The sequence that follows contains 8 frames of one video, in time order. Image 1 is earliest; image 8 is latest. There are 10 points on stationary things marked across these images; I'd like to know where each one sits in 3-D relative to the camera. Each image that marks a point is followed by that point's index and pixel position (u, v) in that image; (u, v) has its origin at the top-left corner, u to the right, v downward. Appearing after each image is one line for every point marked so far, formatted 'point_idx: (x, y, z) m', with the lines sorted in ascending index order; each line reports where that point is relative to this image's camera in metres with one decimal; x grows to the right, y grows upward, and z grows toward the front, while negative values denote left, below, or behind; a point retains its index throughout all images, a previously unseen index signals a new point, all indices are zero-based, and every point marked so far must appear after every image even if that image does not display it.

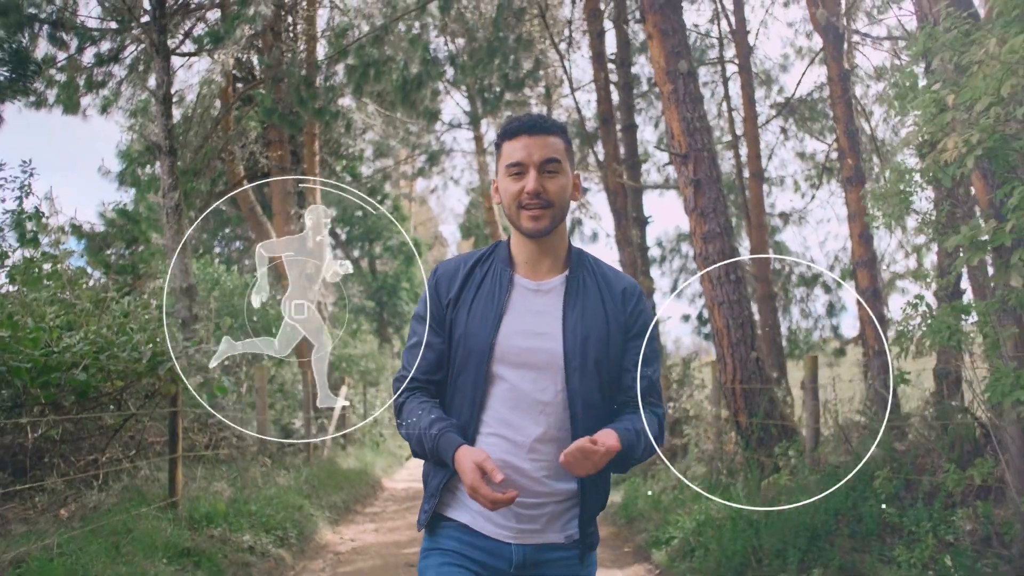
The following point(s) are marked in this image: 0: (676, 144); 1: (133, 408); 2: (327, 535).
0: (+1.5, +1.3, +8.8) m
1: (-2.7, -0.9, +7.0) m
2: (-1.6, -2.1, +8.5) m
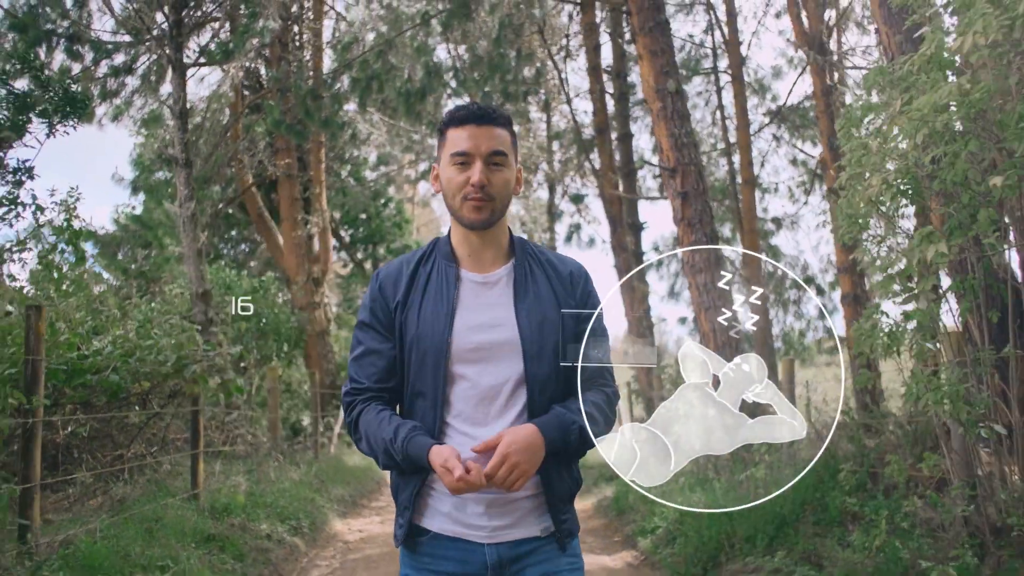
0: (+1.5, +1.3, +9.3) m
1: (-2.8, -0.9, +7.5) m
2: (-1.6, -2.2, +9.0) m
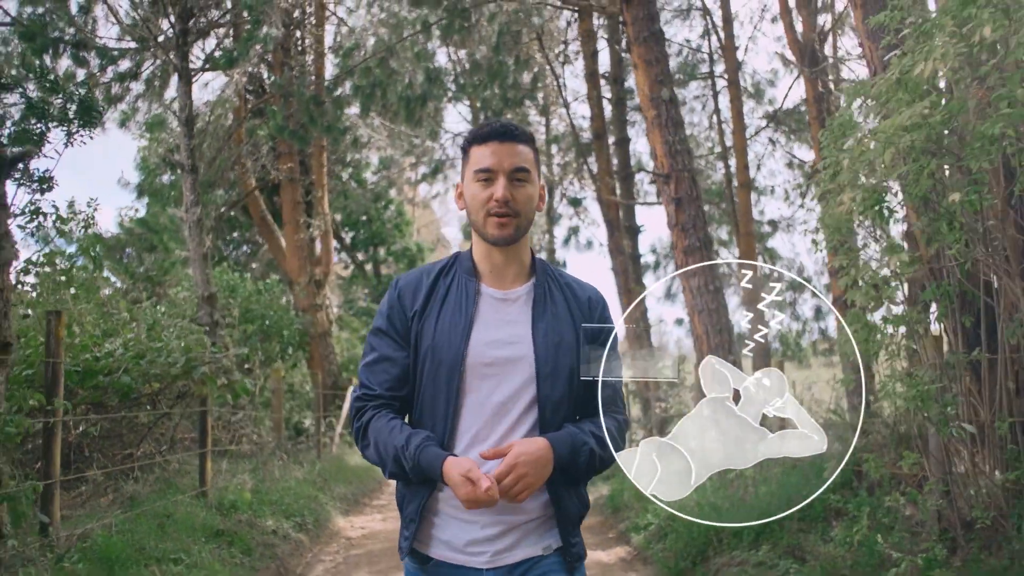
0: (+1.4, +1.2, +9.6) m
1: (-2.8, -1.0, +7.8) m
2: (-1.6, -2.2, +9.3) m
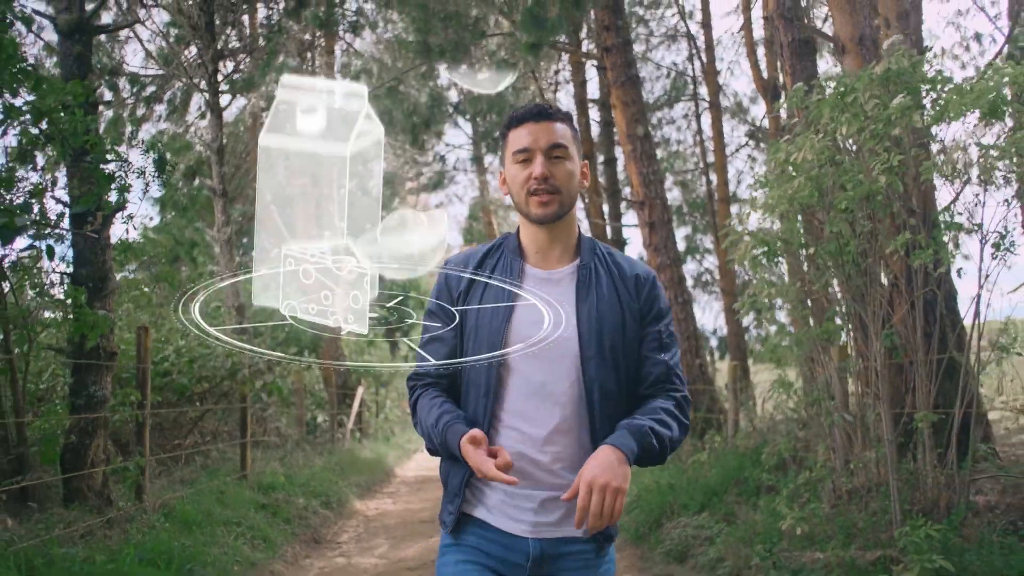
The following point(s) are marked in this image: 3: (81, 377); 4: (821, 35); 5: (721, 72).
0: (+1.4, +1.1, +10.9) m
1: (-2.8, -1.1, +9.1) m
2: (-1.7, -2.4, +10.6) m
3: (-2.7, -0.6, +6.0) m
4: (+2.4, +2.0, +7.6) m
5: (+4.2, +4.3, +19.4) m
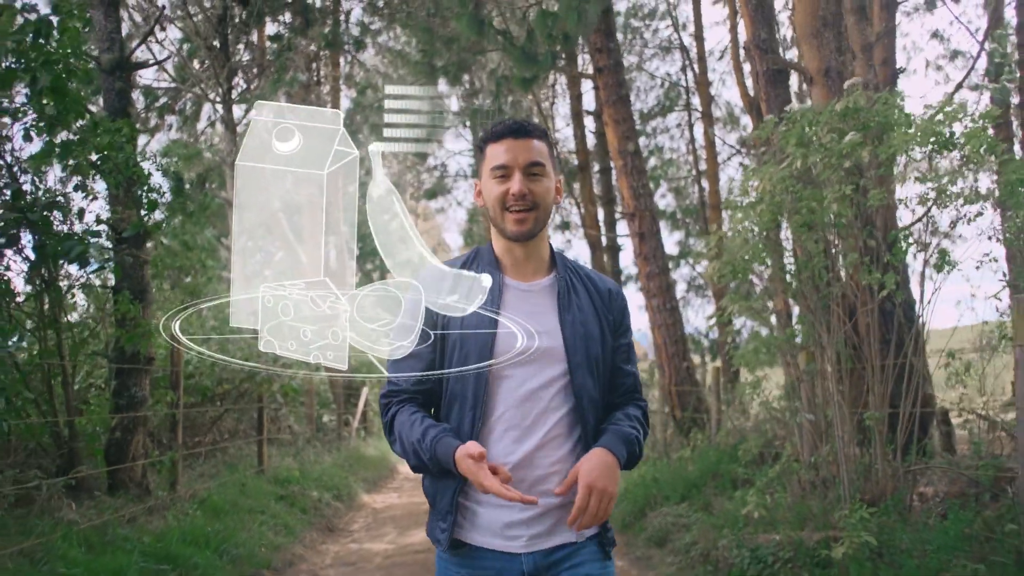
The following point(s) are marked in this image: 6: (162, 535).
0: (+1.4, +1.0, +11.6) m
1: (-2.9, -1.2, +9.8) m
2: (-1.7, -2.5, +11.3) m
3: (-2.7, -0.6, +6.7) m
4: (+2.4, +1.9, +8.3) m
5: (+4.2, +4.3, +20.1) m
6: (-2.1, -1.5, +5.8) m
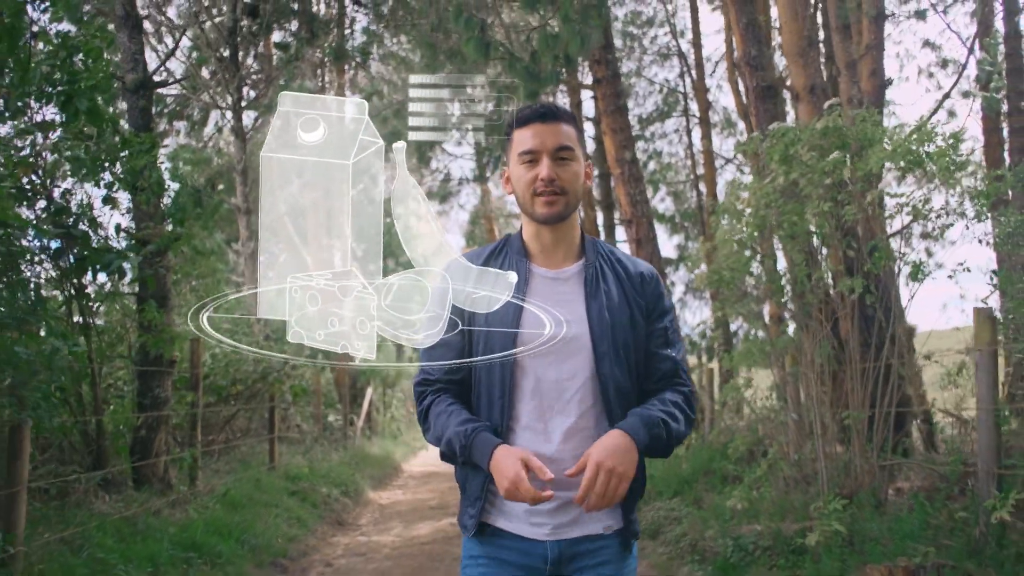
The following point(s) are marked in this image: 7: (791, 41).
0: (+1.4, +1.0, +12.0) m
1: (-2.9, -1.2, +10.2) m
2: (-1.7, -2.5, +11.7) m
3: (-2.7, -0.7, +7.1) m
4: (+2.4, +1.9, +8.7) m
5: (+4.2, +4.2, +20.5) m
6: (-2.1, -1.5, +6.2) m
7: (+2.4, +2.1, +8.2) m
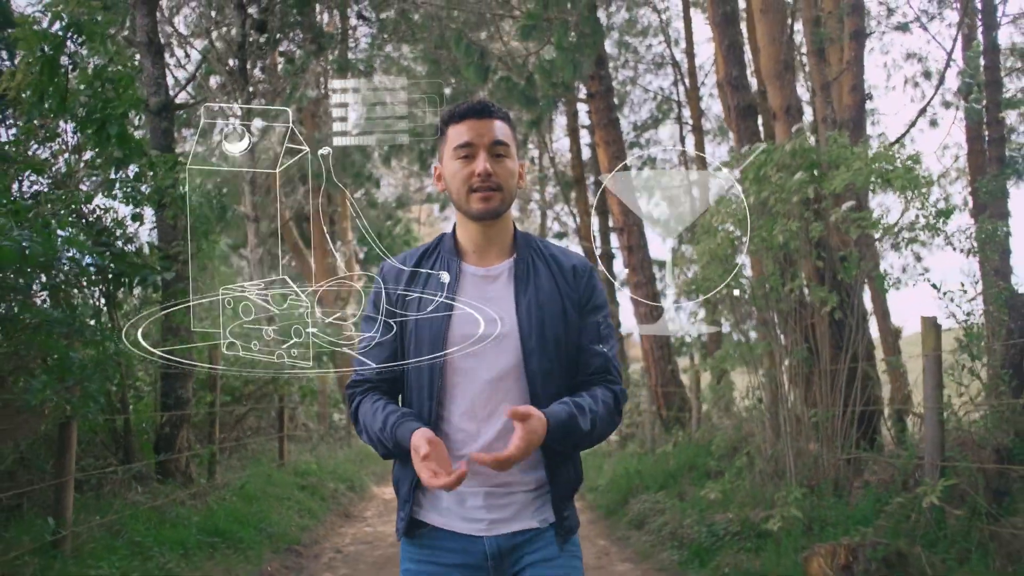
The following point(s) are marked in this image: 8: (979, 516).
0: (+1.3, +0.9, +12.6) m
1: (-2.9, -1.3, +10.8) m
2: (-1.8, -2.6, +12.3) m
3: (-2.7, -0.8, +7.7) m
4: (+2.4, +1.8, +9.3) m
5: (+4.1, +4.1, +21.0) m
6: (-2.1, -1.6, +6.8) m
7: (+2.3, +2.0, +8.8) m
8: (+2.8, -1.4, +5.9) m
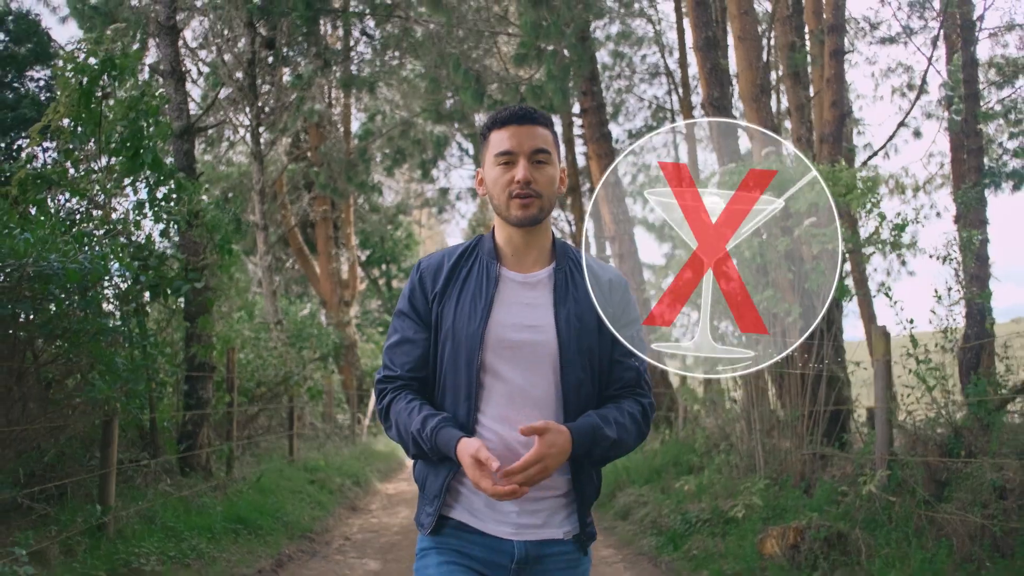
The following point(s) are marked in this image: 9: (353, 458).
0: (+1.3, +0.8, +13.2) m
1: (-2.9, -1.4, +11.5) m
2: (-1.8, -2.7, +13.0) m
3: (-2.8, -0.8, +8.3) m
4: (+2.4, +1.7, +9.9) m
5: (+4.1, +4.1, +21.7) m
6: (-2.2, -1.7, +7.4) m
7: (+2.3, +2.0, +9.4) m
8: (+2.8, -1.5, +6.5) m
9: (-2.1, -2.3, +12.9) m
